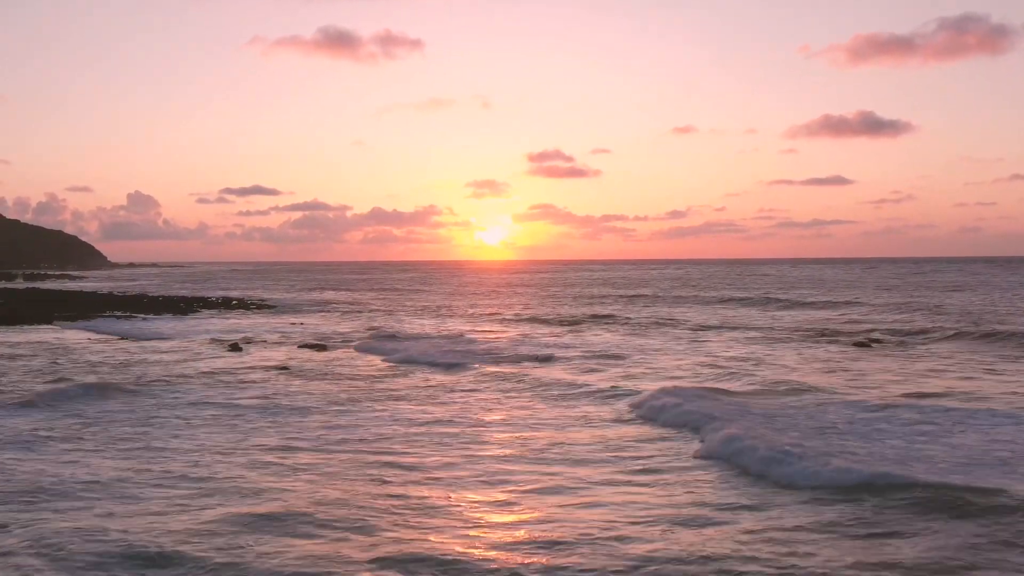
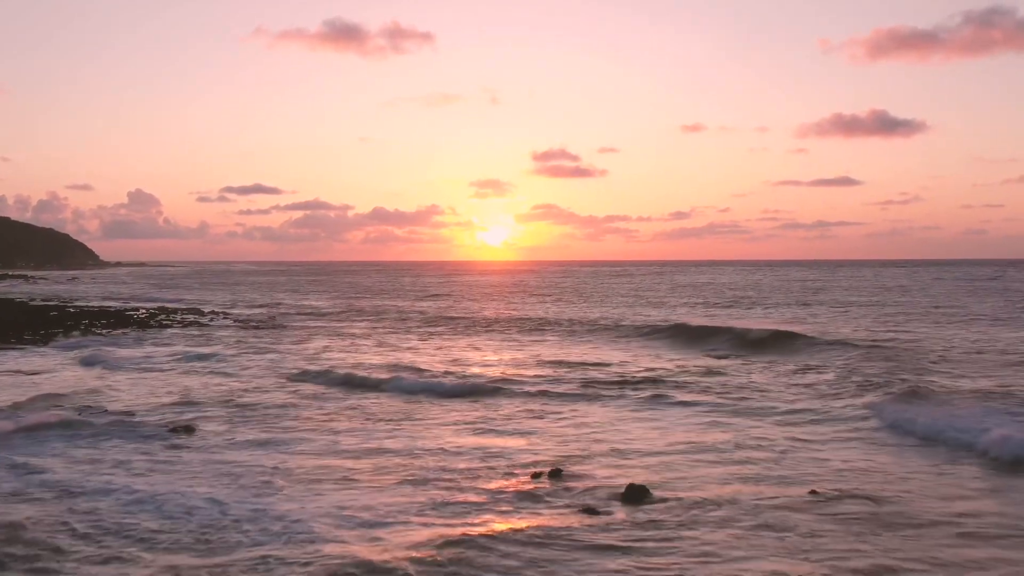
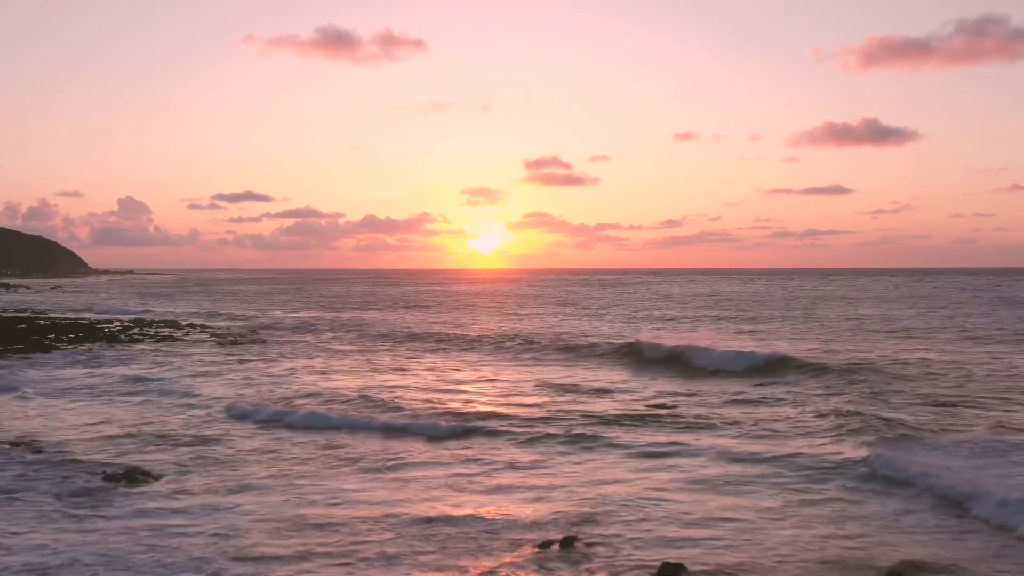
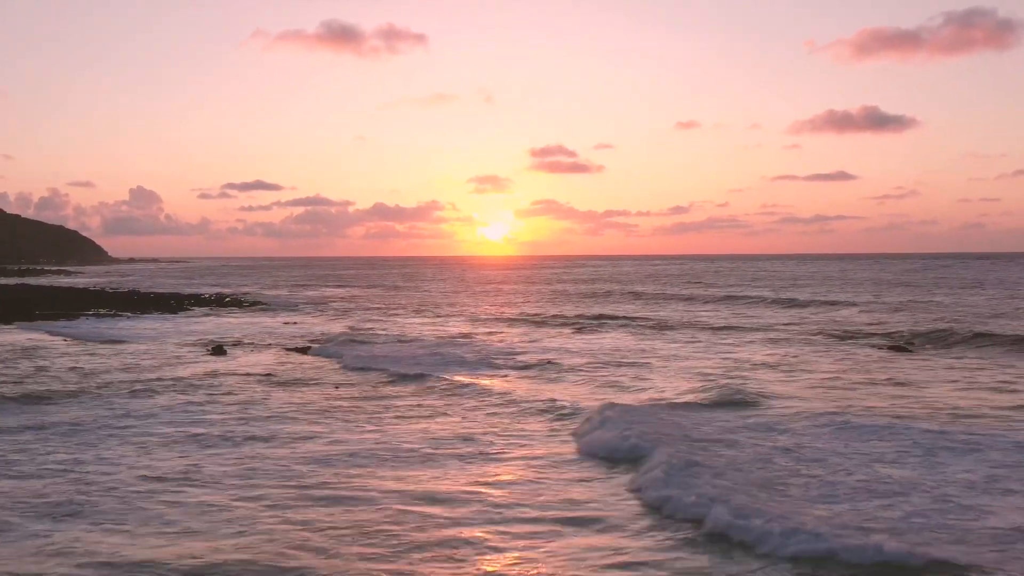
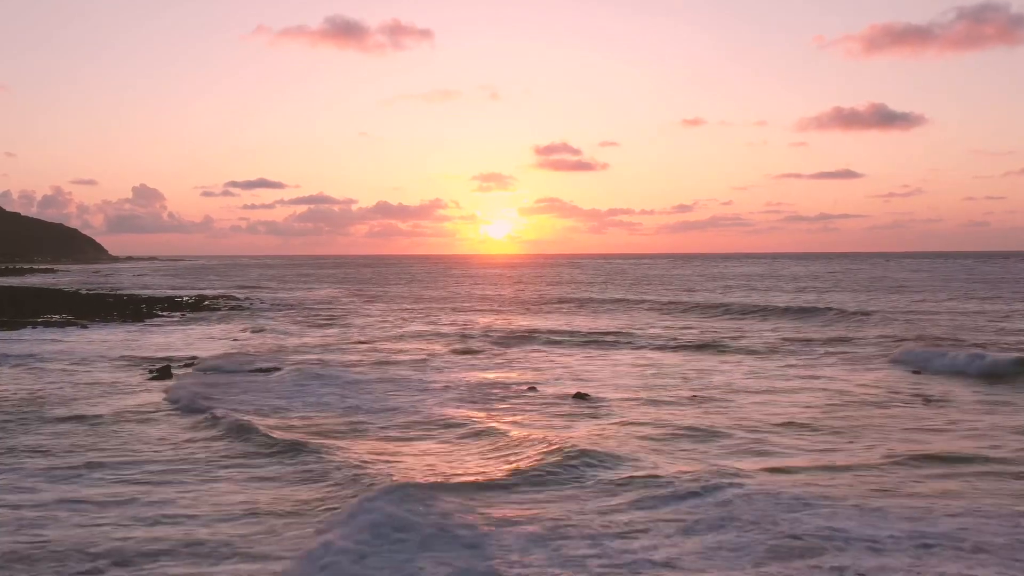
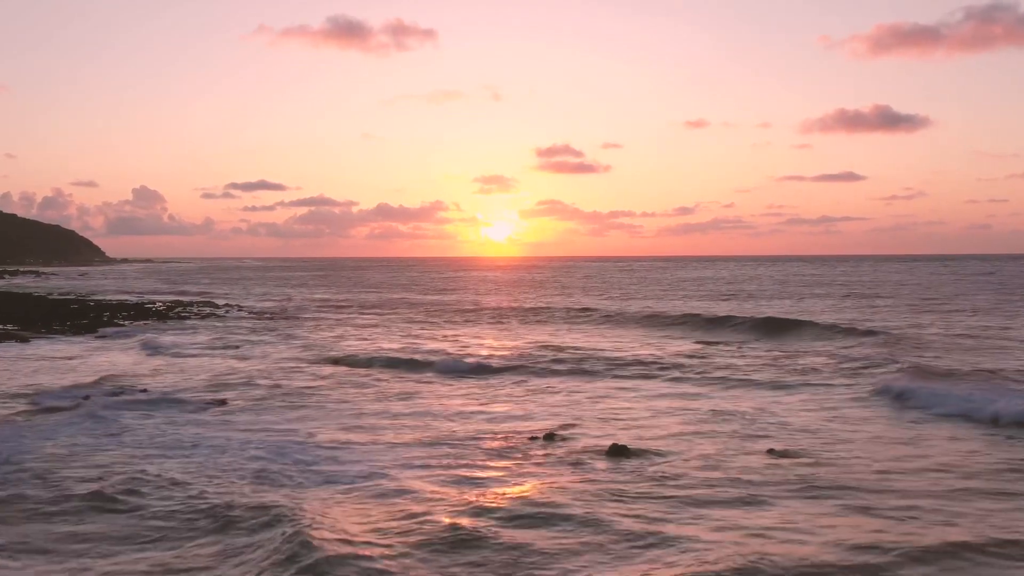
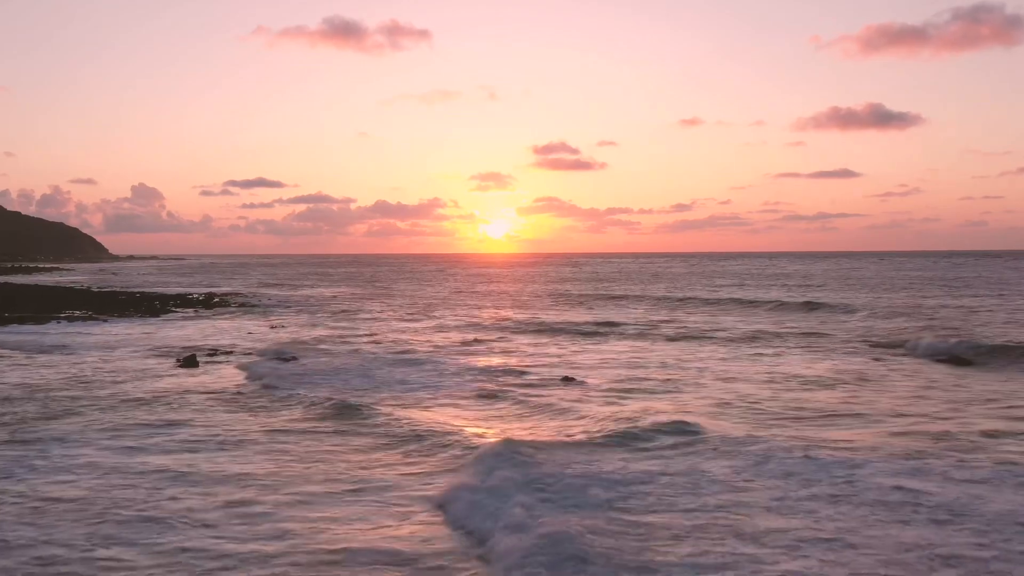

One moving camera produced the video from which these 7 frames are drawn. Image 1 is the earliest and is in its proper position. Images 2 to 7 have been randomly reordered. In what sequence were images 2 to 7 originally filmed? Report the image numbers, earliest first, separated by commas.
4, 7, 5, 6, 2, 3
